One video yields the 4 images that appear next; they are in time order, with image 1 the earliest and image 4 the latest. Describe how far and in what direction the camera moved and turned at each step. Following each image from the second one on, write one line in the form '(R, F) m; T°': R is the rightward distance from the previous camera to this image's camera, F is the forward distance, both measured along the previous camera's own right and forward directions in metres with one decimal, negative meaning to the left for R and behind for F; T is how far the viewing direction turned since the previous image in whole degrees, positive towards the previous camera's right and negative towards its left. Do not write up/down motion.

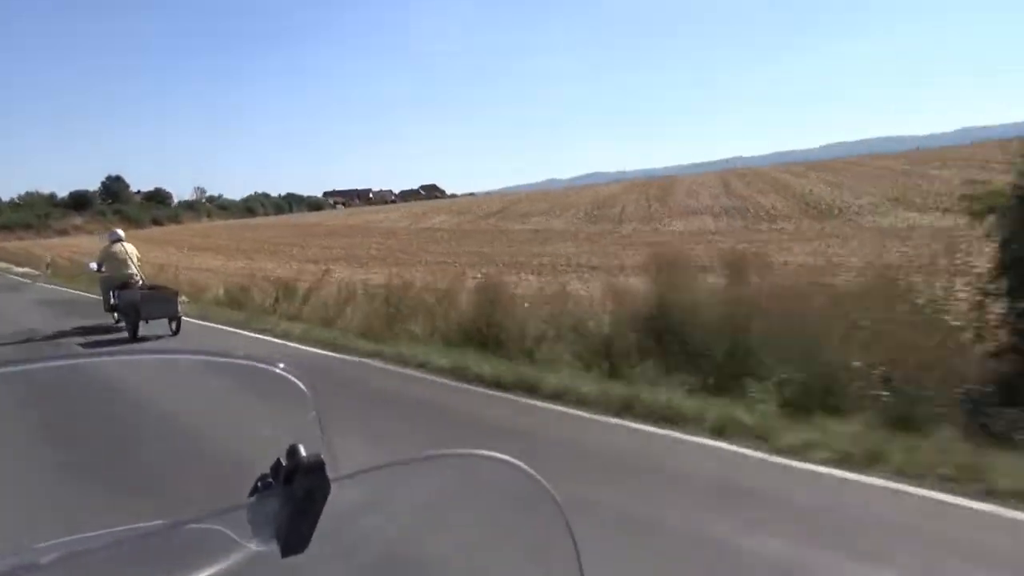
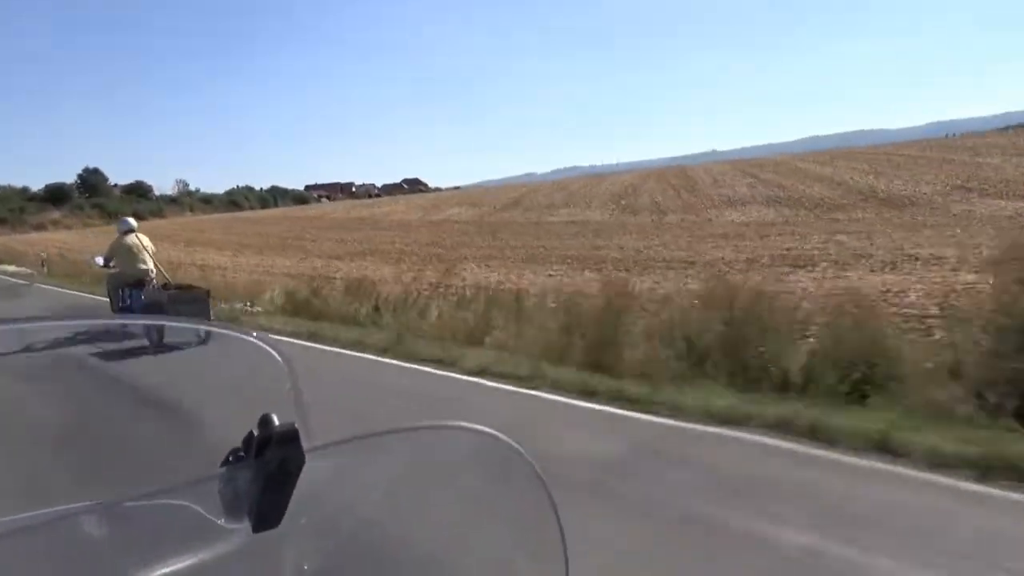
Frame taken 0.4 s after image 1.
(+0.6, -0.3) m; -3°
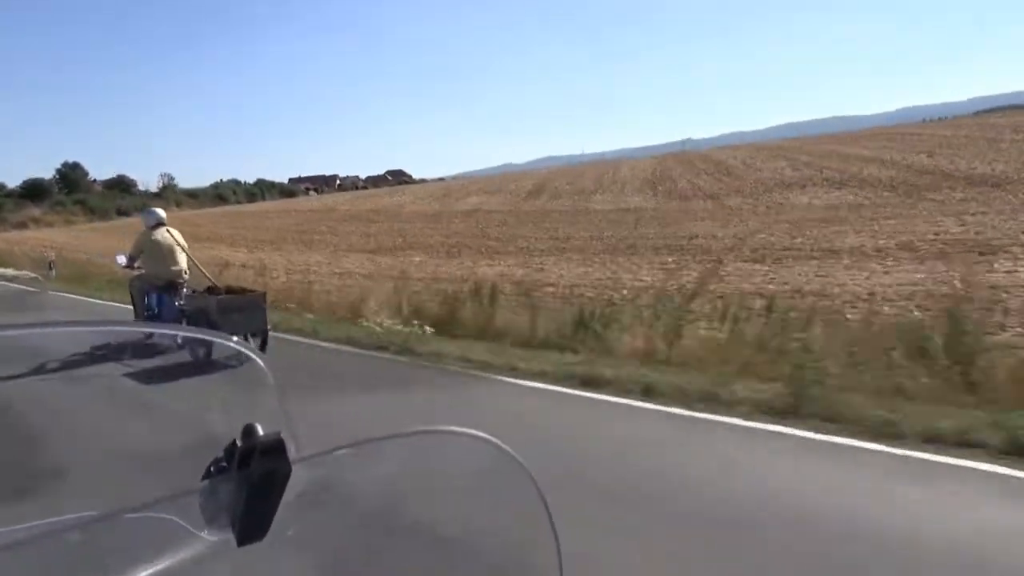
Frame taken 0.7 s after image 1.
(+0.1, +0.3) m; -1°
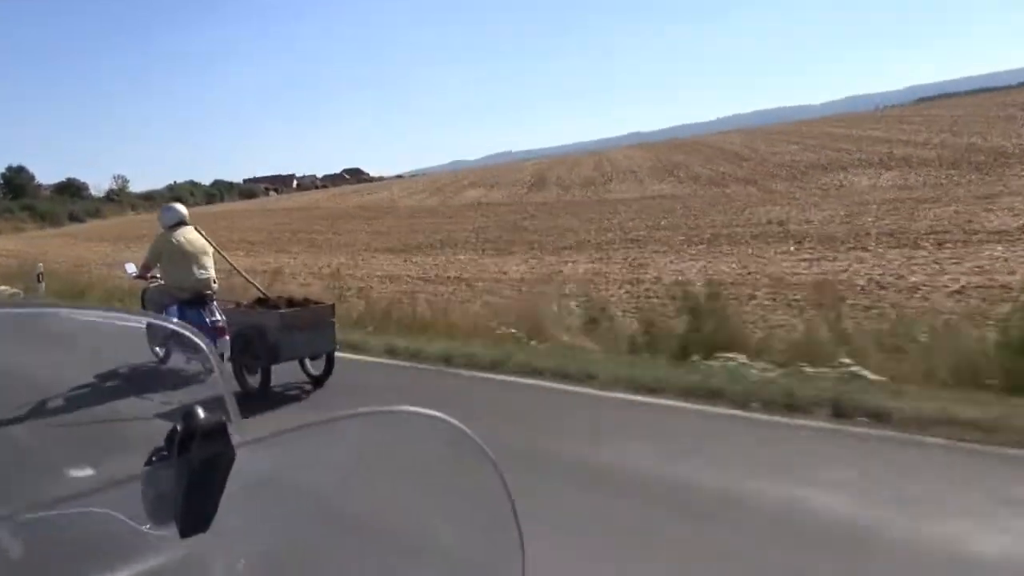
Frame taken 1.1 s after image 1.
(-1.2, +1.5) m; +3°
